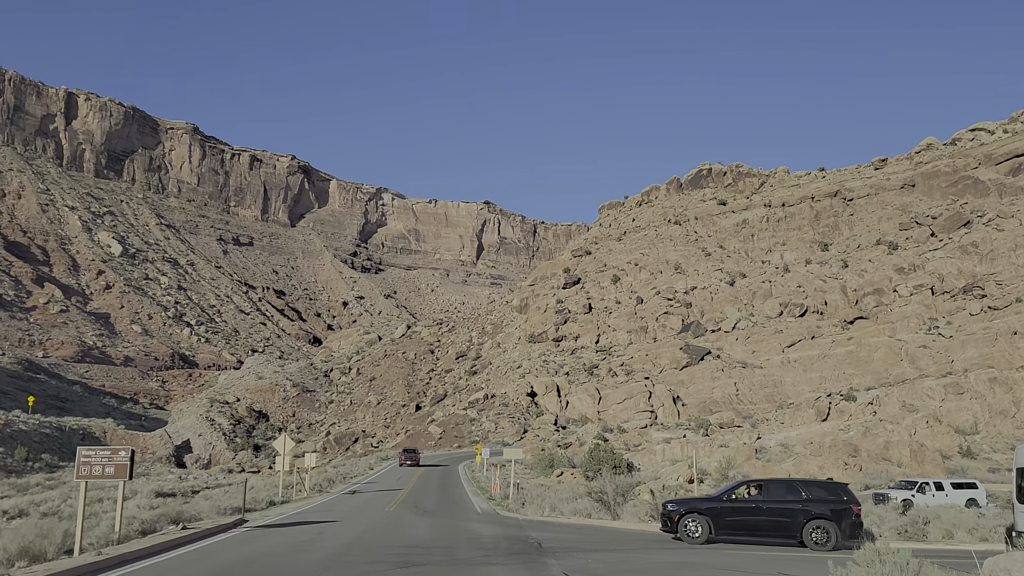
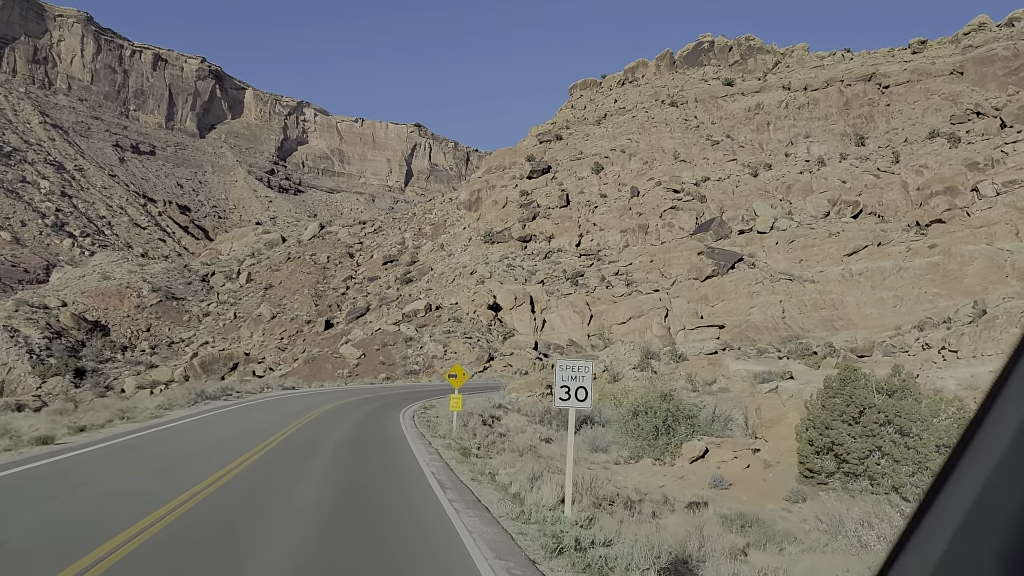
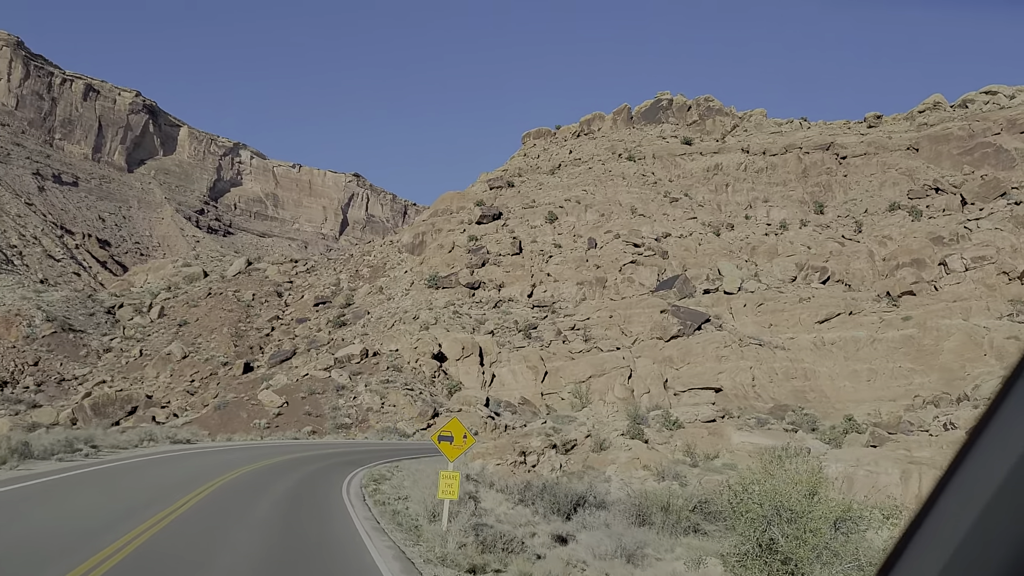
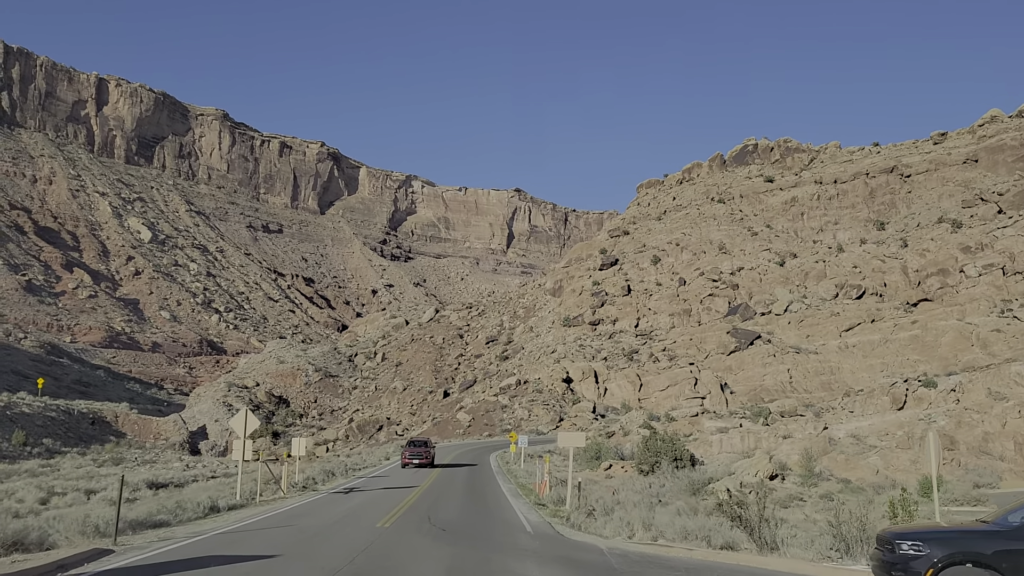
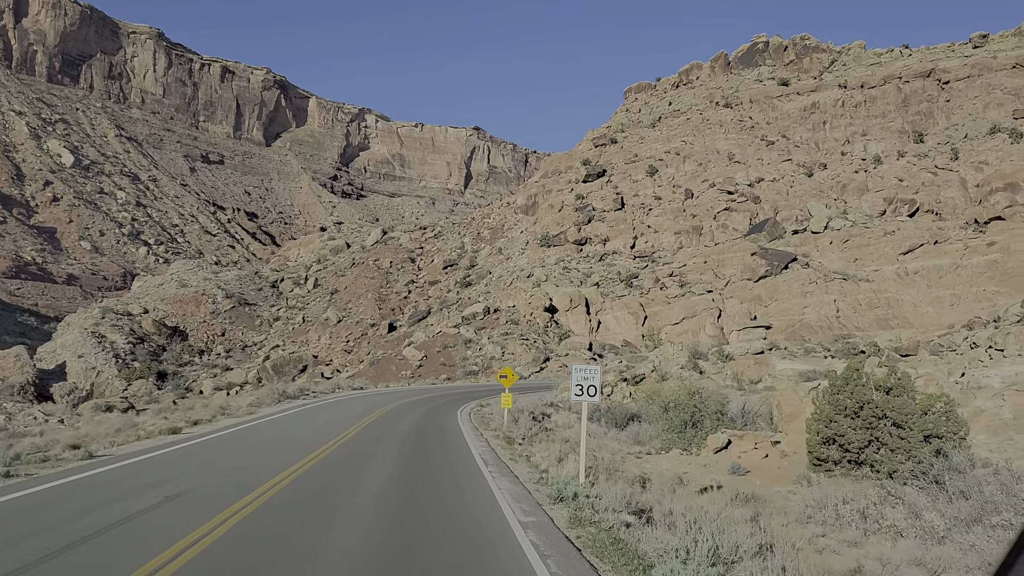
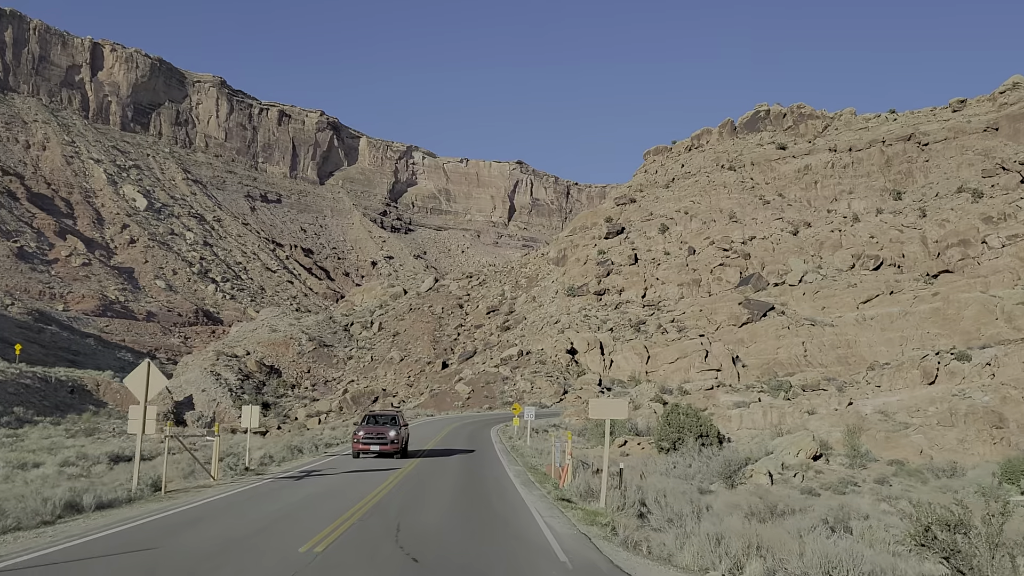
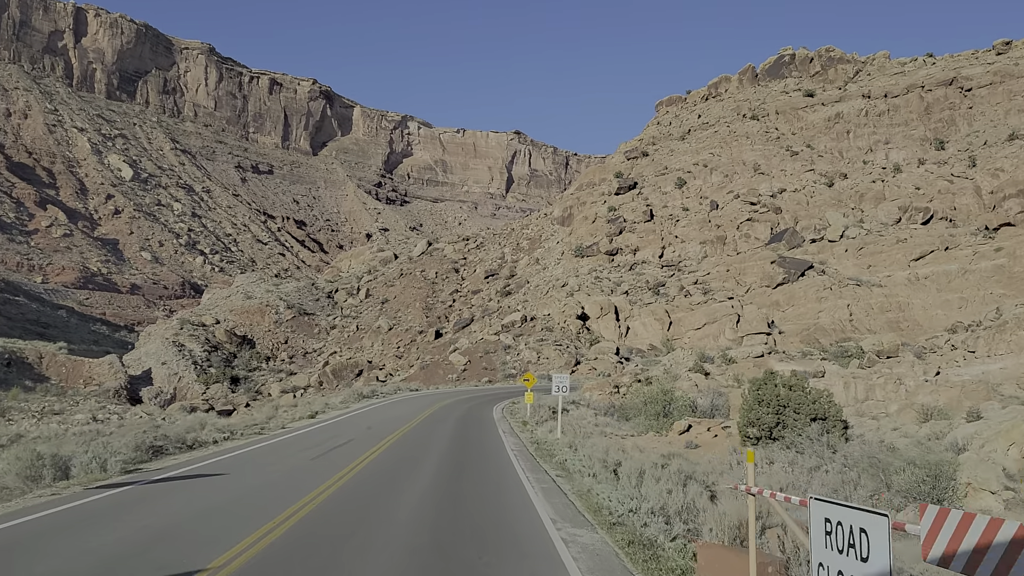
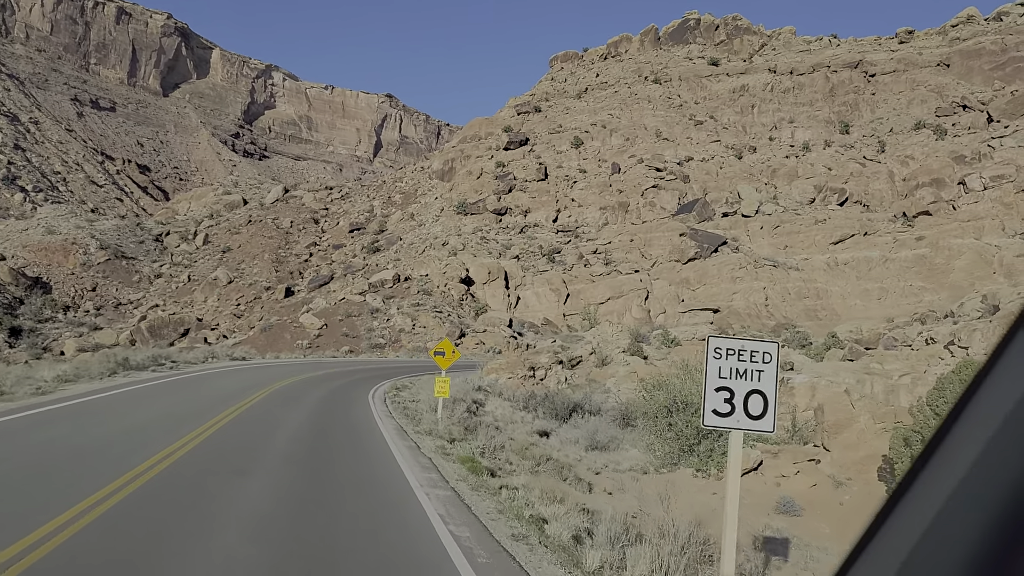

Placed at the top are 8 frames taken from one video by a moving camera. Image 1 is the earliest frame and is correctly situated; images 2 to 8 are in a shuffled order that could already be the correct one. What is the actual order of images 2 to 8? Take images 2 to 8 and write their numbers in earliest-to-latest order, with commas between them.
4, 6, 7, 5, 2, 8, 3
